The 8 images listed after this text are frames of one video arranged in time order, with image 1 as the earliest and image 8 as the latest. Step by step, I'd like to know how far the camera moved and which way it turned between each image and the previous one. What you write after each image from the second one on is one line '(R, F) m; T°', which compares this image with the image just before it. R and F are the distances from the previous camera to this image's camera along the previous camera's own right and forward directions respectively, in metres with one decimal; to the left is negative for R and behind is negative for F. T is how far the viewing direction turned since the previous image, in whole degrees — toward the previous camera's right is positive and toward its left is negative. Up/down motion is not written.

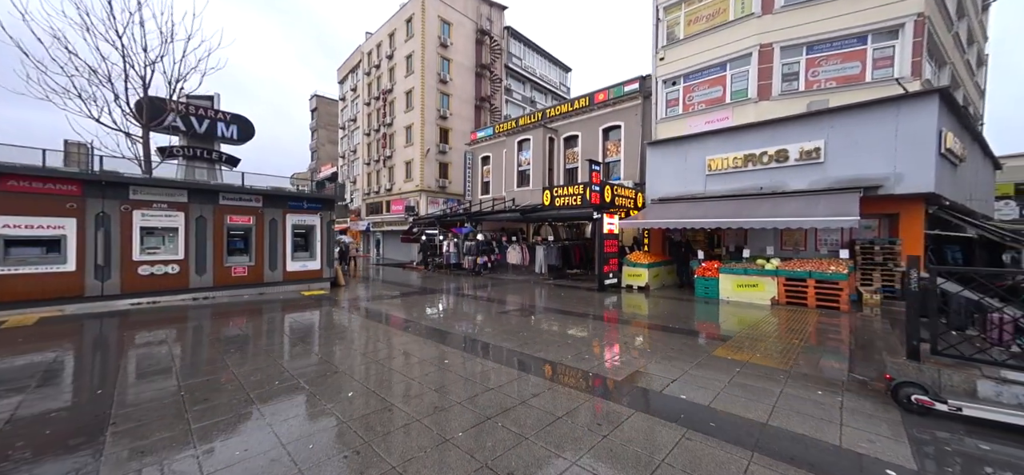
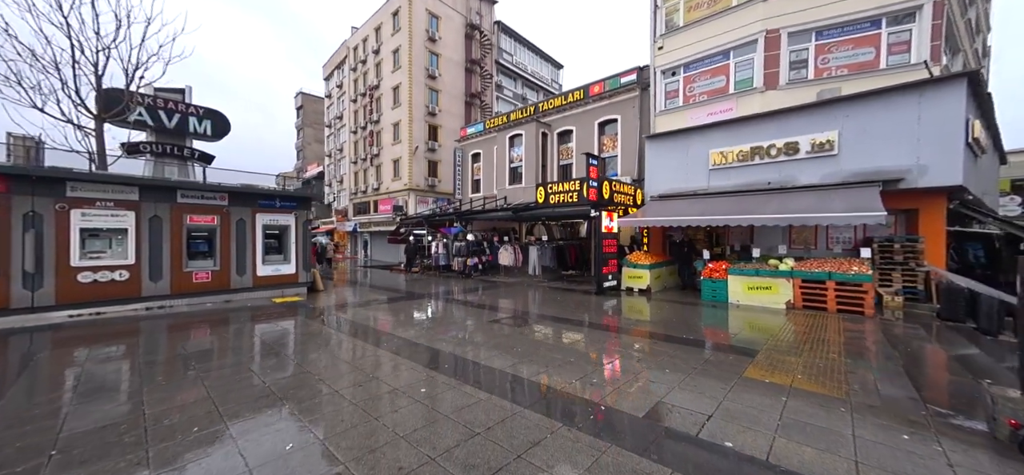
(0.0, +0.8) m; +1°
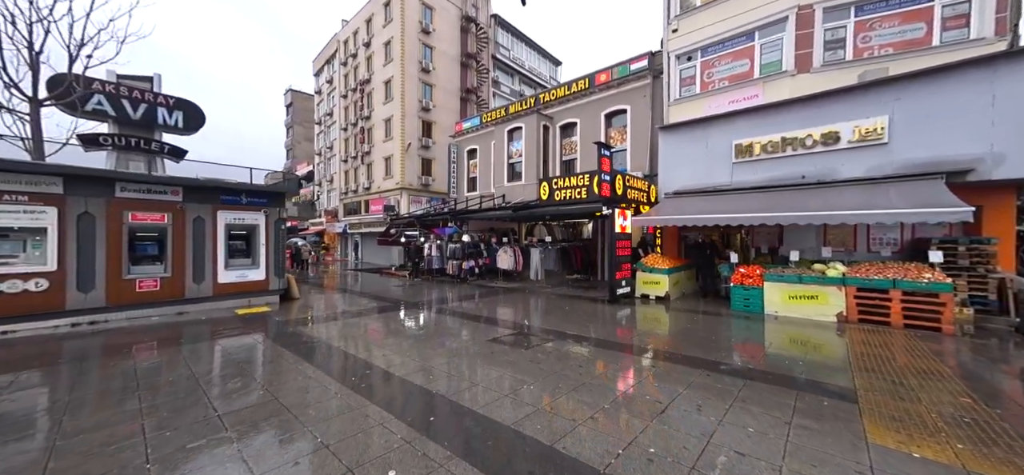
(-0.1, +1.3) m; +1°
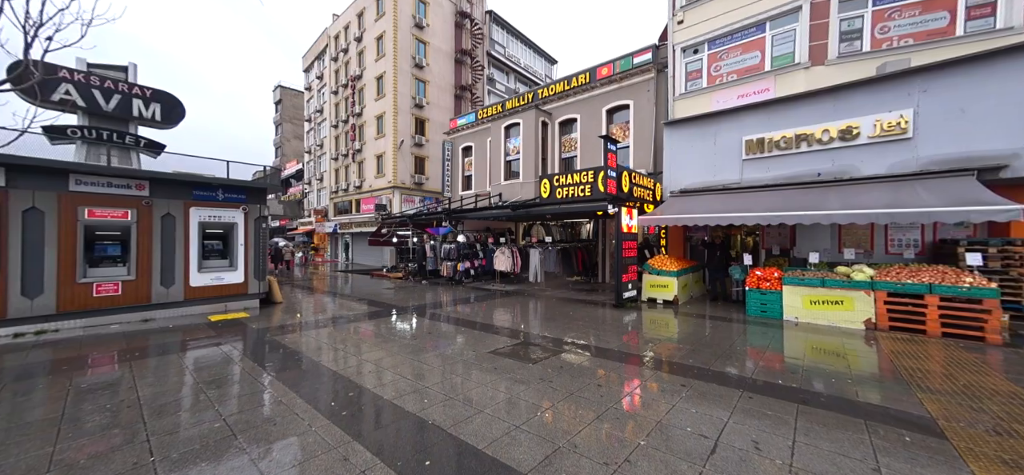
(-0.2, +0.6) m; +1°
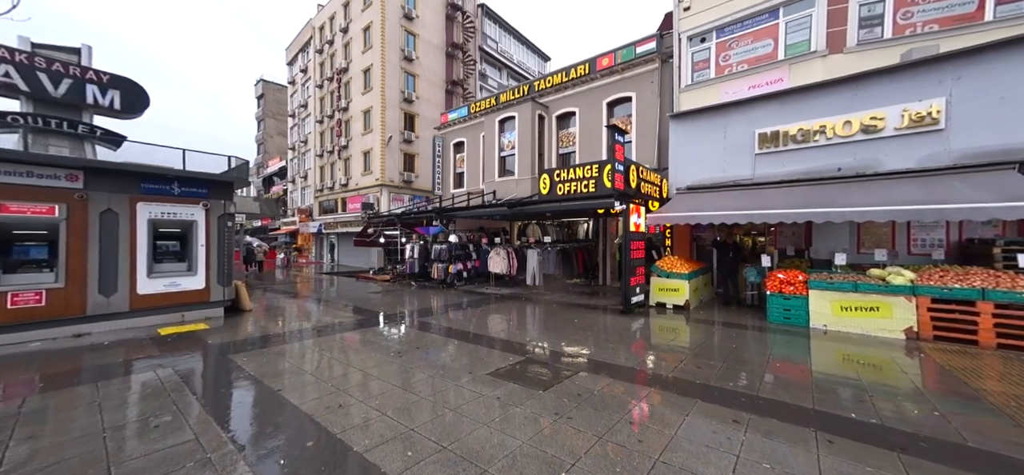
(-0.2, +0.8) m; +1°
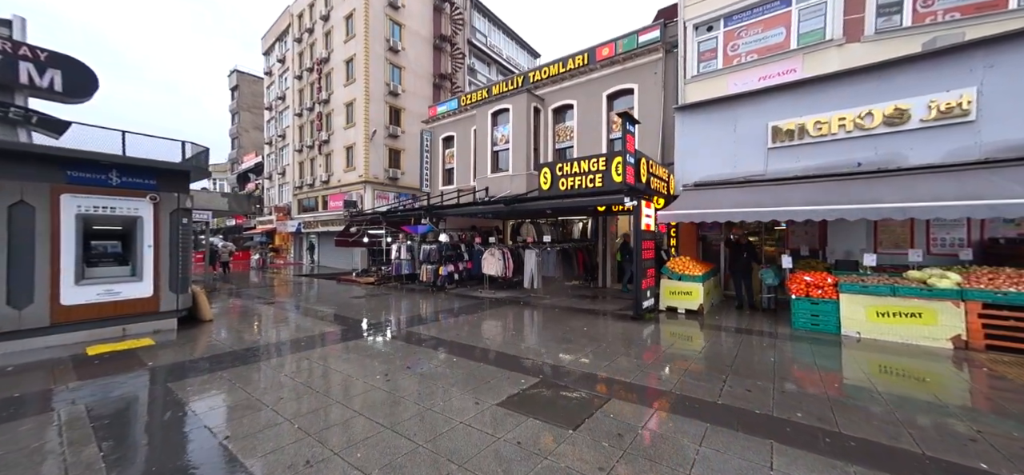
(-0.3, +0.8) m; +2°
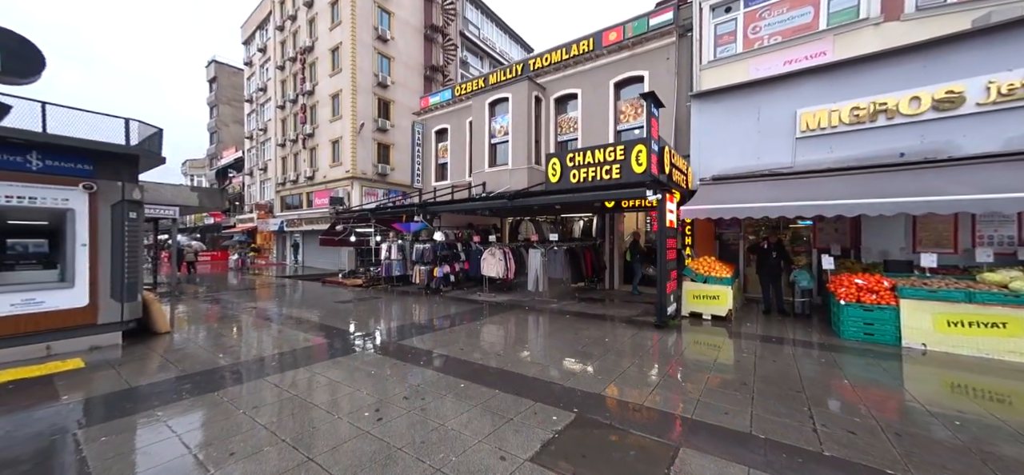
(-0.3, +0.9) m; +2°
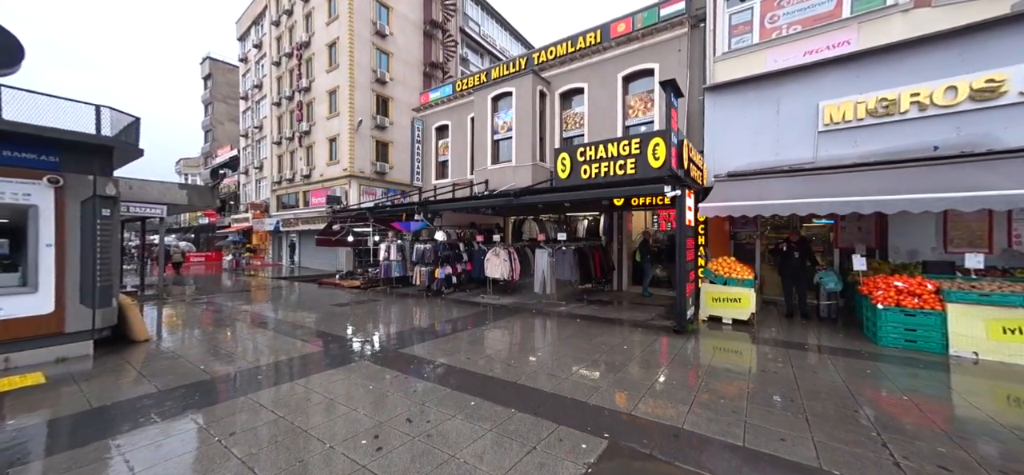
(-0.2, +0.5) m; 0°
